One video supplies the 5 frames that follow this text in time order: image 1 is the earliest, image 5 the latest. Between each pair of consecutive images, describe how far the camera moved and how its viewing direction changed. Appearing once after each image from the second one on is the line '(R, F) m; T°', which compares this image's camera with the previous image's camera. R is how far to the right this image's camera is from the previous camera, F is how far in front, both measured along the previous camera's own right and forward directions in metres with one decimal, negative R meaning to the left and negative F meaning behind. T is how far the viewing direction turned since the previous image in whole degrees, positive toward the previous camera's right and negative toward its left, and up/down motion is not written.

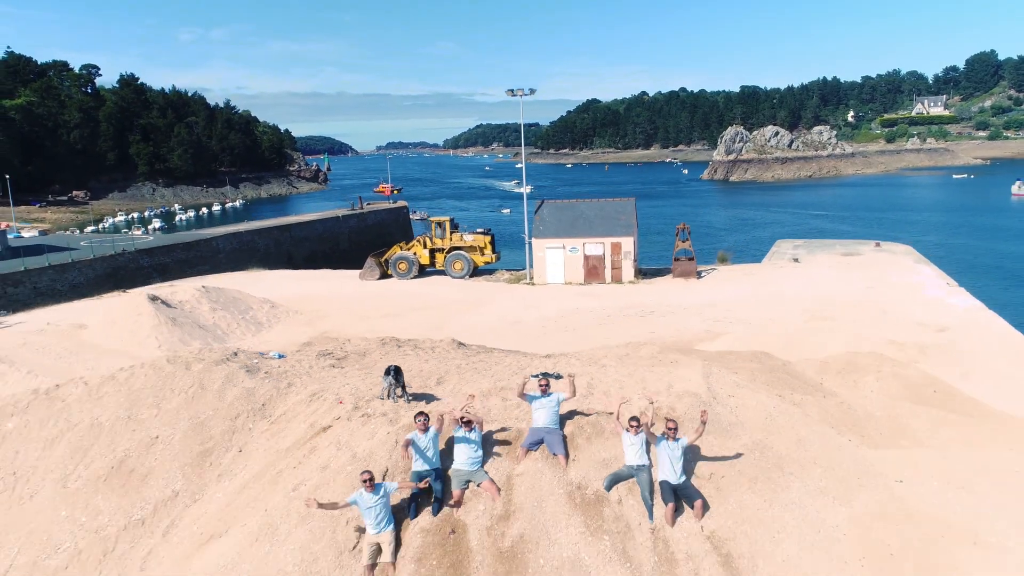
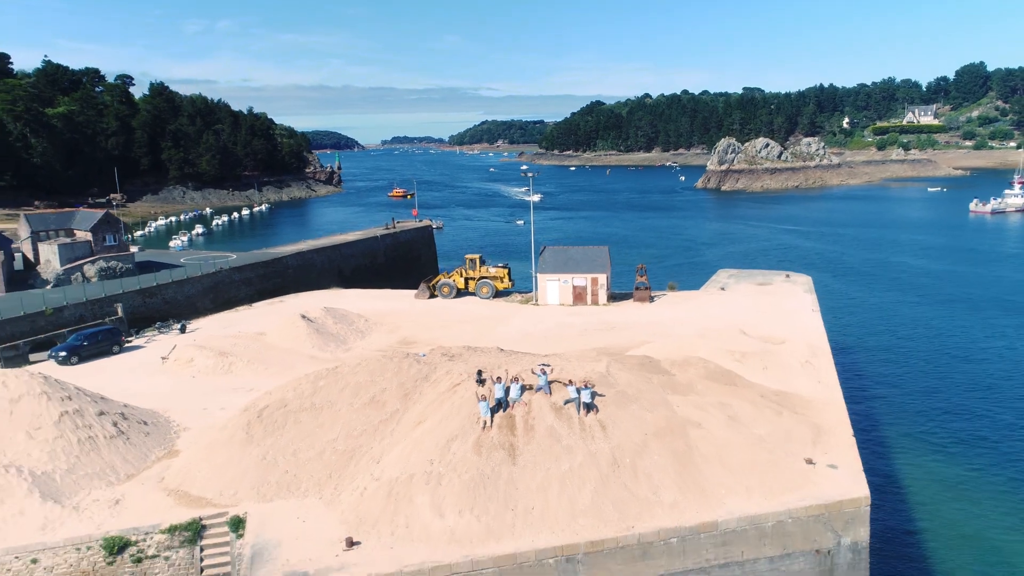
(-0.1, -2.7) m; 0°
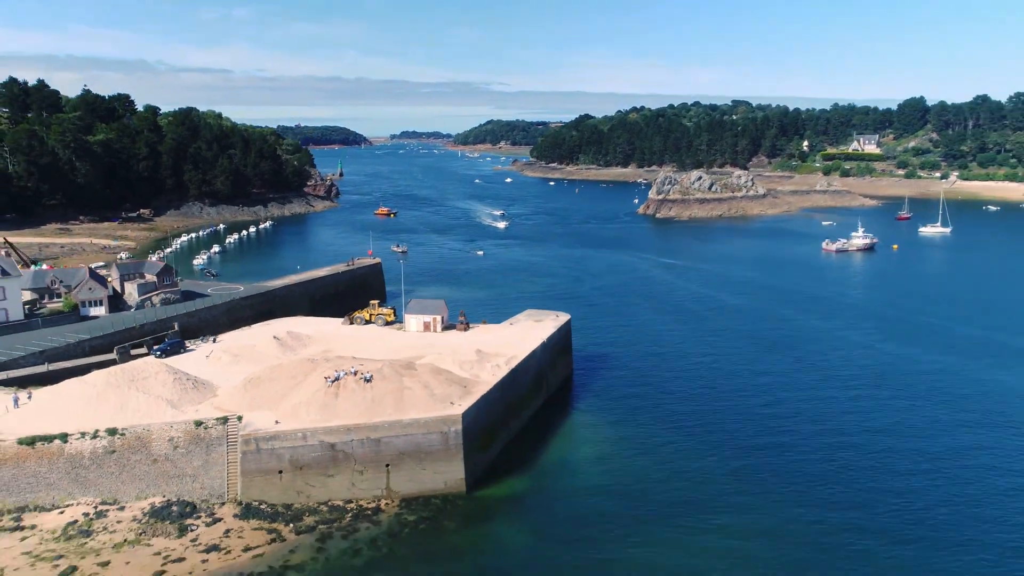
(+2.5, -7.4) m; 0°
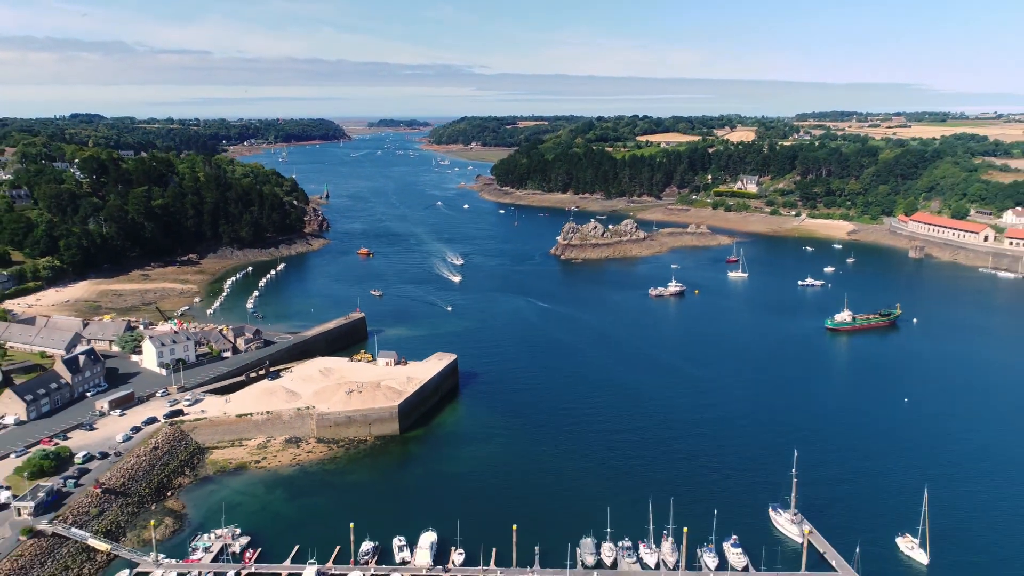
(+2.7, -18.9) m; +1°
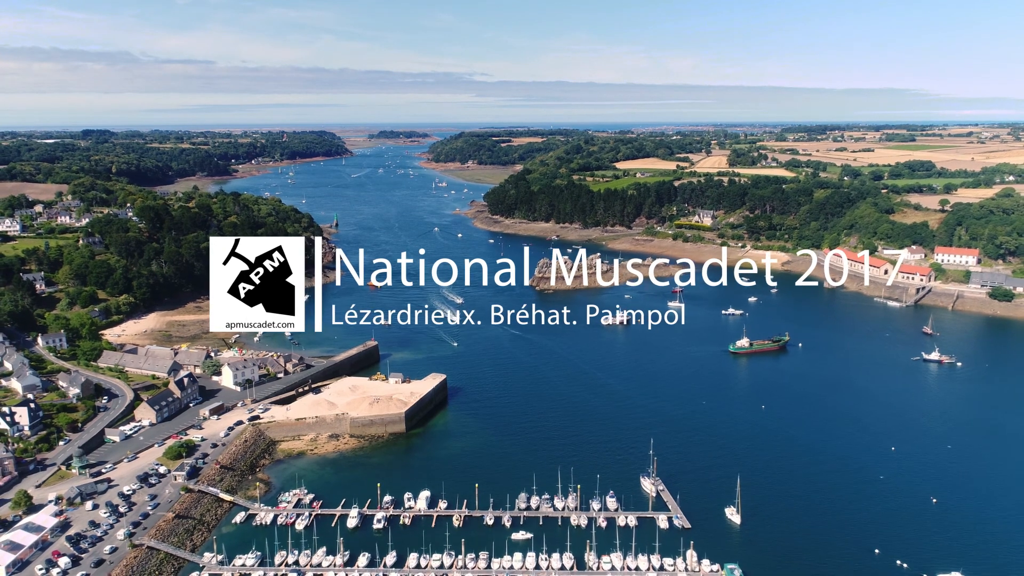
(+1.6, -14.0) m; 0°
